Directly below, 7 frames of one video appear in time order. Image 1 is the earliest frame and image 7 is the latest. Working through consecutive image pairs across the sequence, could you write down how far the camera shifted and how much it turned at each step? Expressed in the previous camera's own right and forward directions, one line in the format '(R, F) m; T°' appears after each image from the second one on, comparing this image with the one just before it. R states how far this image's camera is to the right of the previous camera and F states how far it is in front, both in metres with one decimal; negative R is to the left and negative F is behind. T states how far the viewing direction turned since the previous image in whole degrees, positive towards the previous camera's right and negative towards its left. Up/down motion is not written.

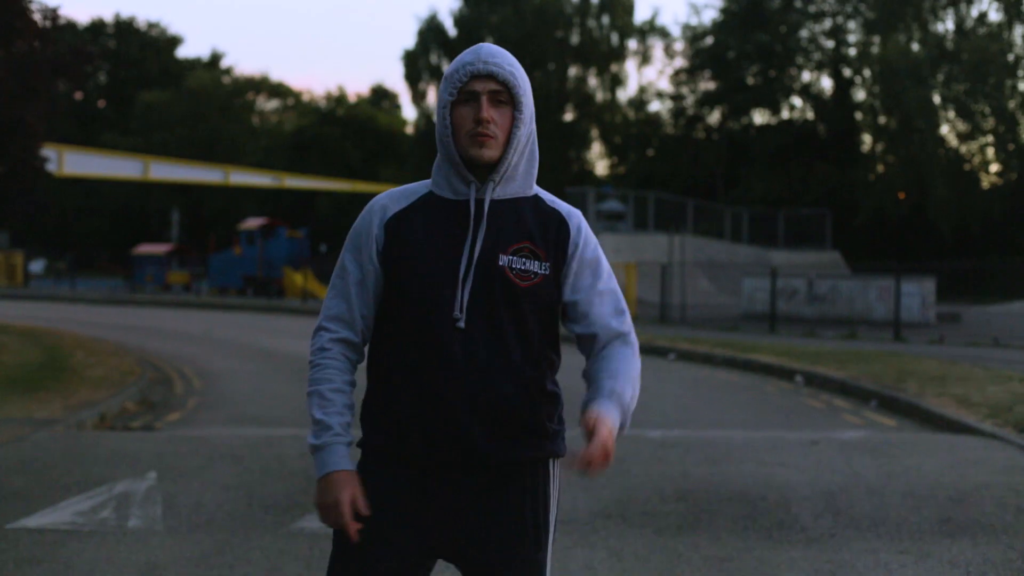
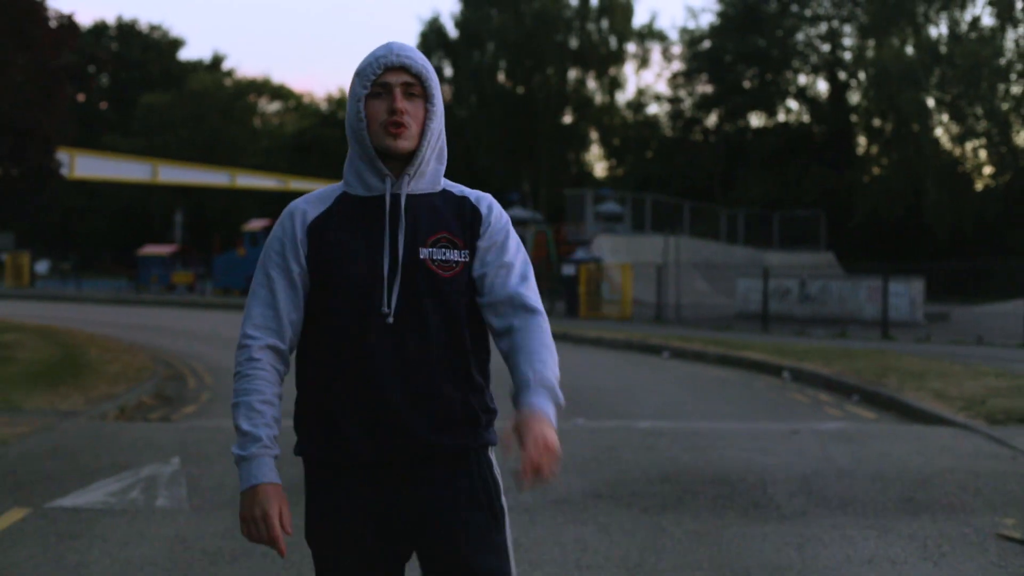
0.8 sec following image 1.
(0.0, -0.6) m; 0°
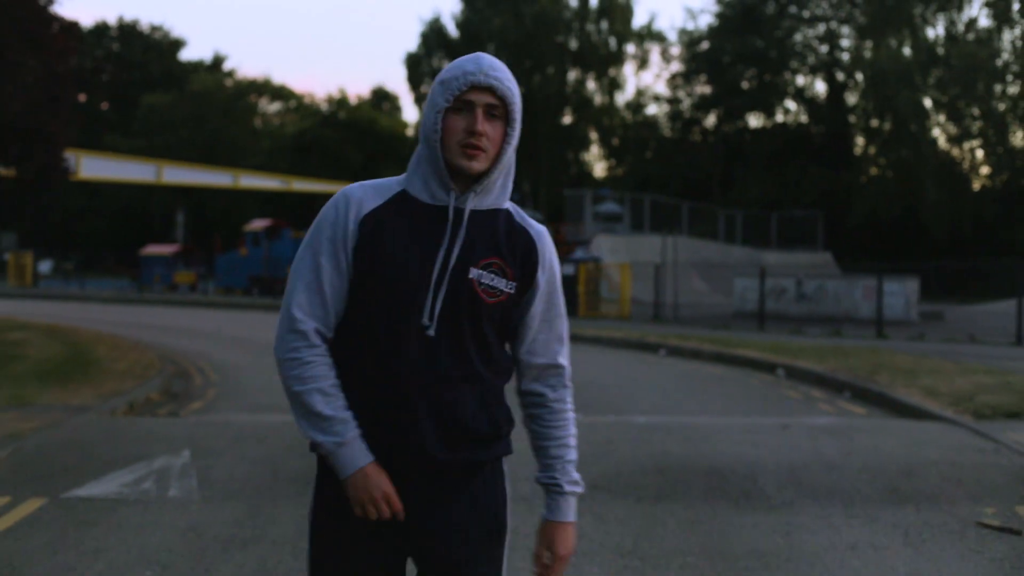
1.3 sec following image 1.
(0.0, -0.3) m; 0°
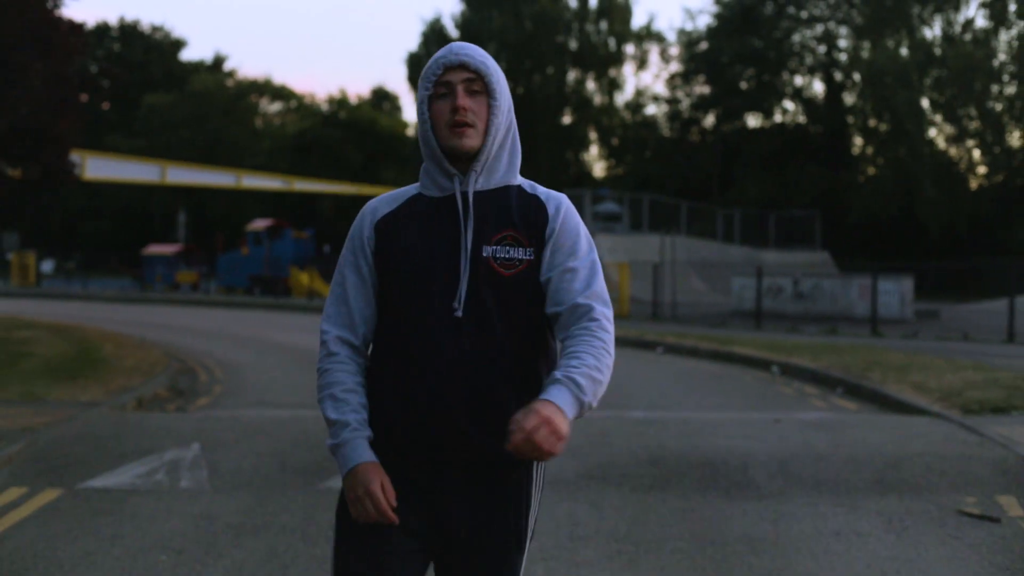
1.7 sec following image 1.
(0.0, -0.3) m; 0°
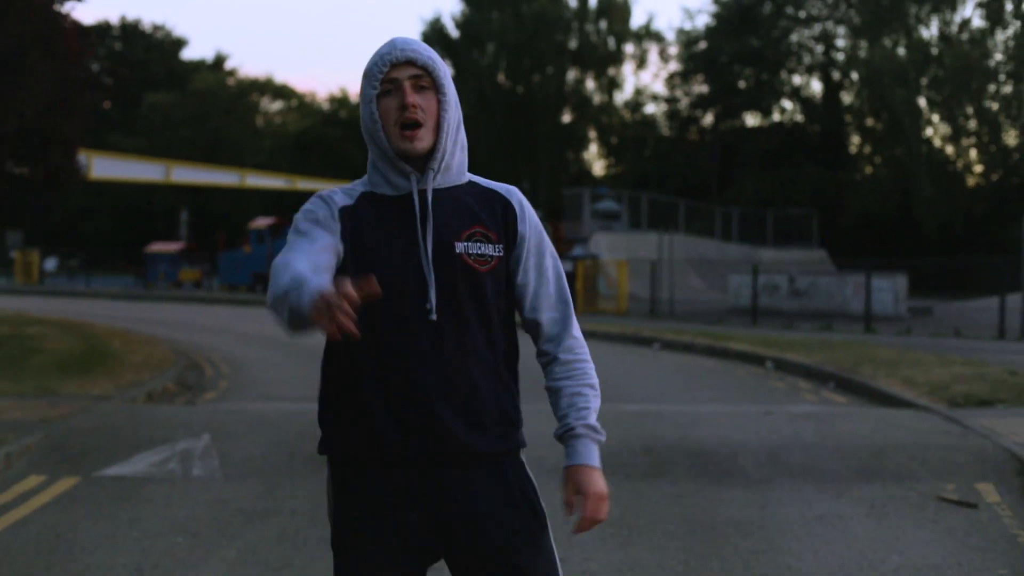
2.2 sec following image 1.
(0.0, -0.3) m; 0°
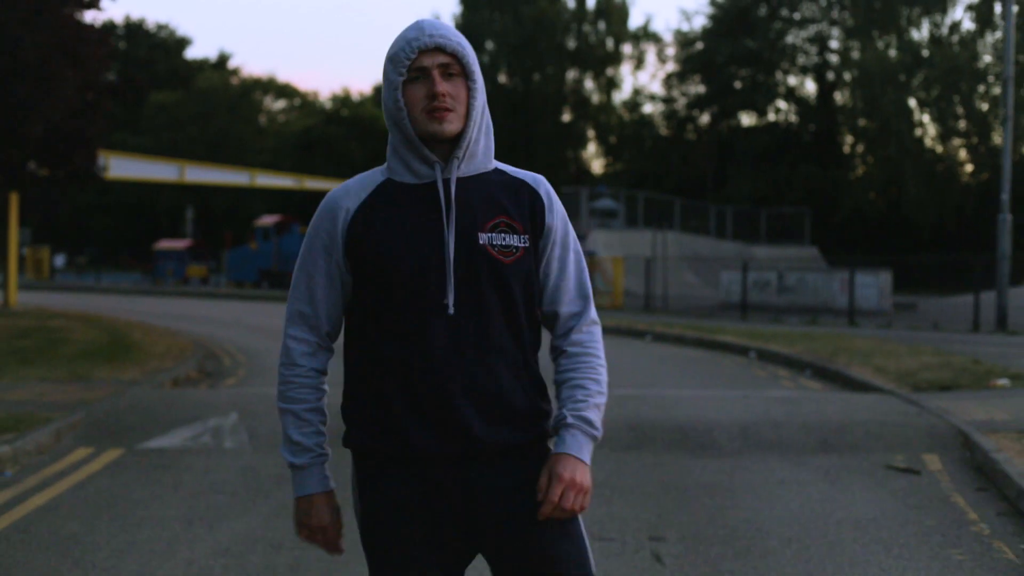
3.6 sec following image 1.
(0.0, -1.0) m; 0°
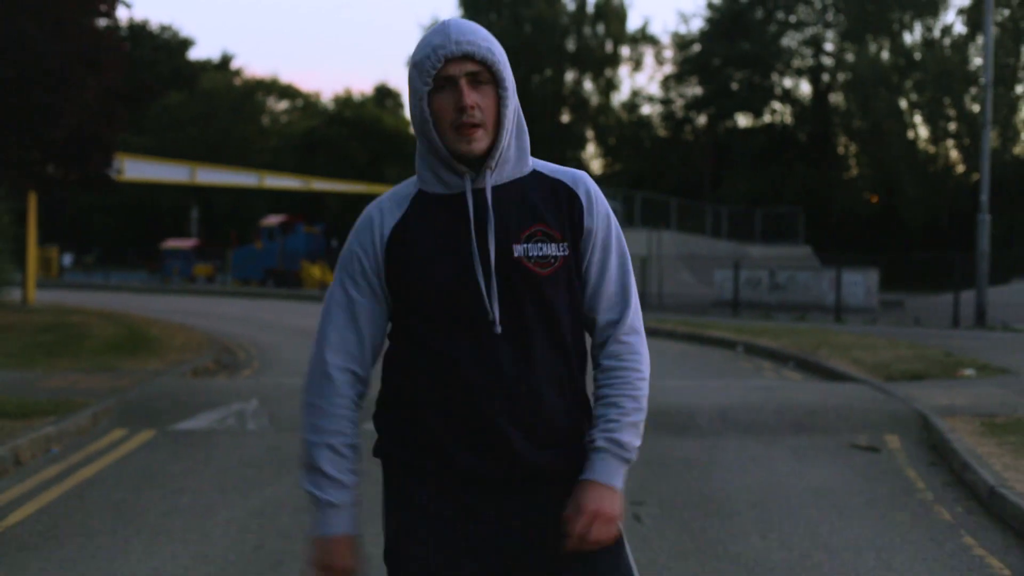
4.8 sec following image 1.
(0.0, -0.9) m; 0°
